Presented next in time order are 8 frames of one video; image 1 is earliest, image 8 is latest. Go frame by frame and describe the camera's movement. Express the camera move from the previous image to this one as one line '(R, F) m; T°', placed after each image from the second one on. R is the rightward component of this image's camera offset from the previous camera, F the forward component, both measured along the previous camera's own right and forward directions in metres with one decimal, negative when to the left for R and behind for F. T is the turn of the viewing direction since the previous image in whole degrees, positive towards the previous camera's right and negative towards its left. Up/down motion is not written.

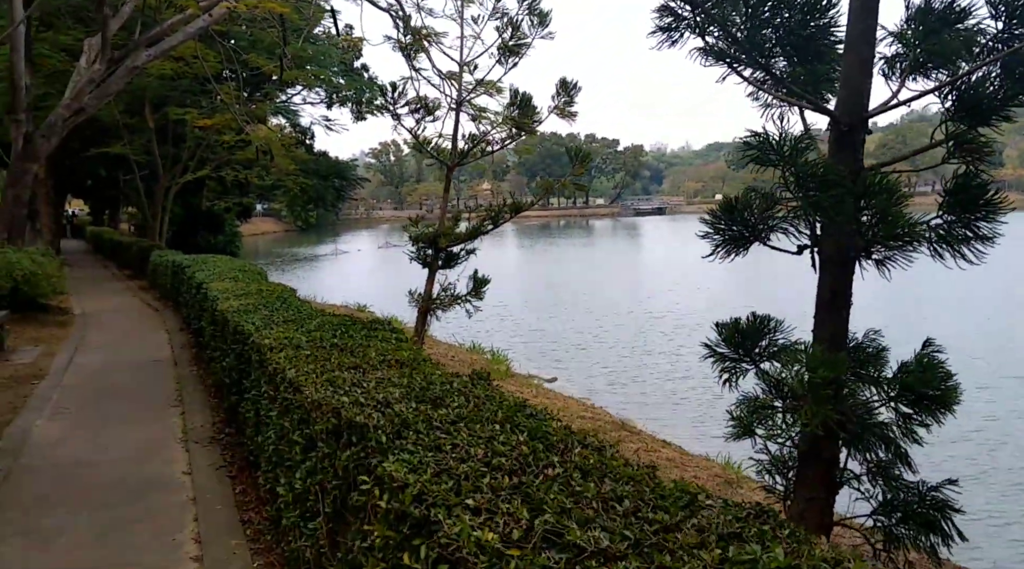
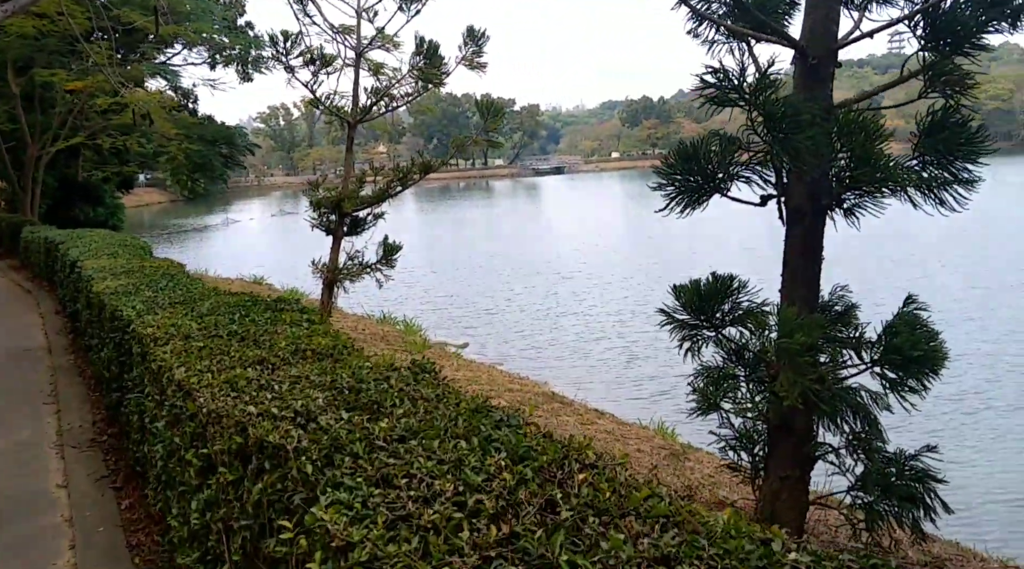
(-0.1, +0.4) m; +6°
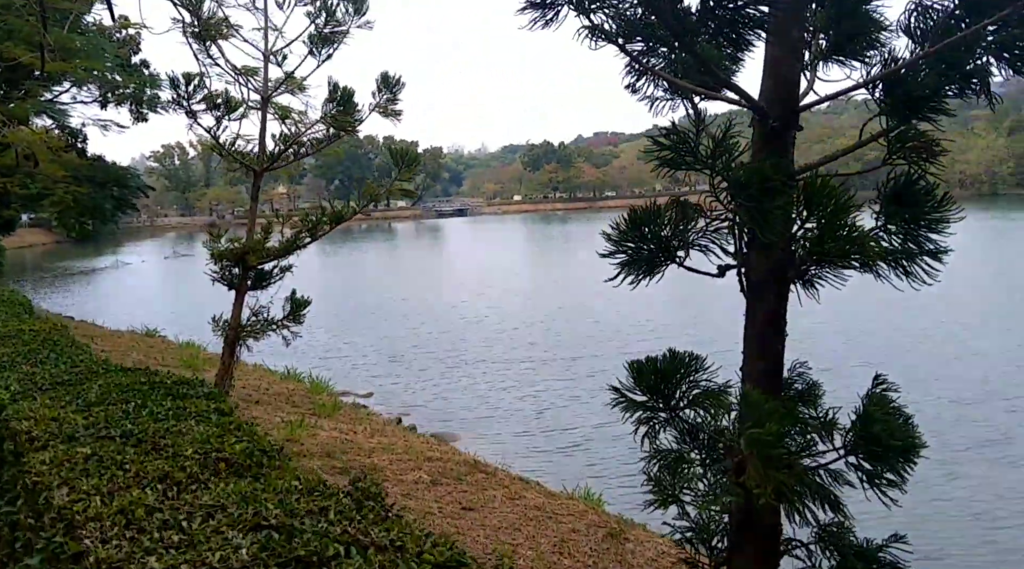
(-0.1, +0.3) m; +6°
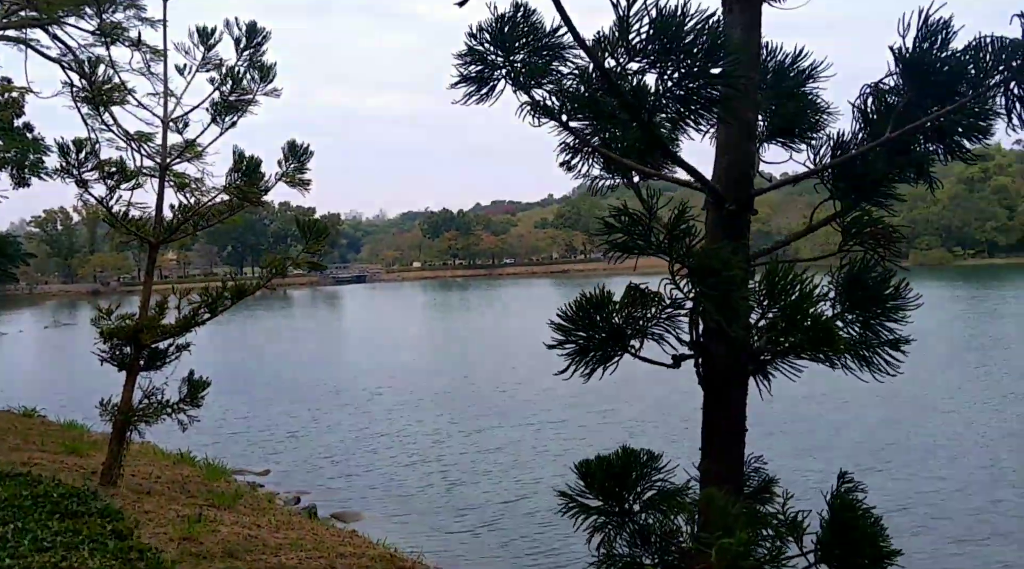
(-0.1, +0.2) m; +7°
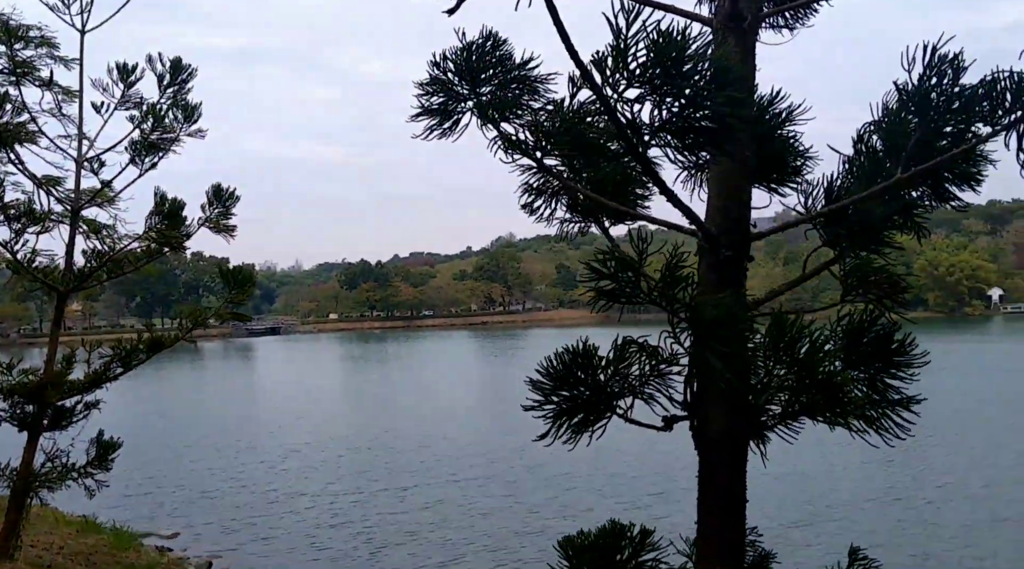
(-0.1, +0.2) m; +5°
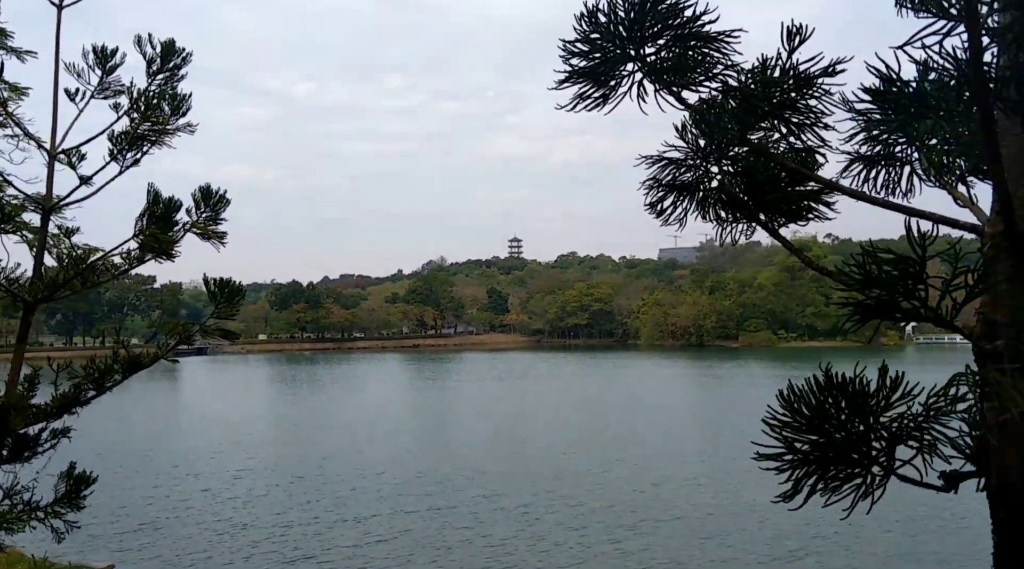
(-0.6, +0.6) m; +4°
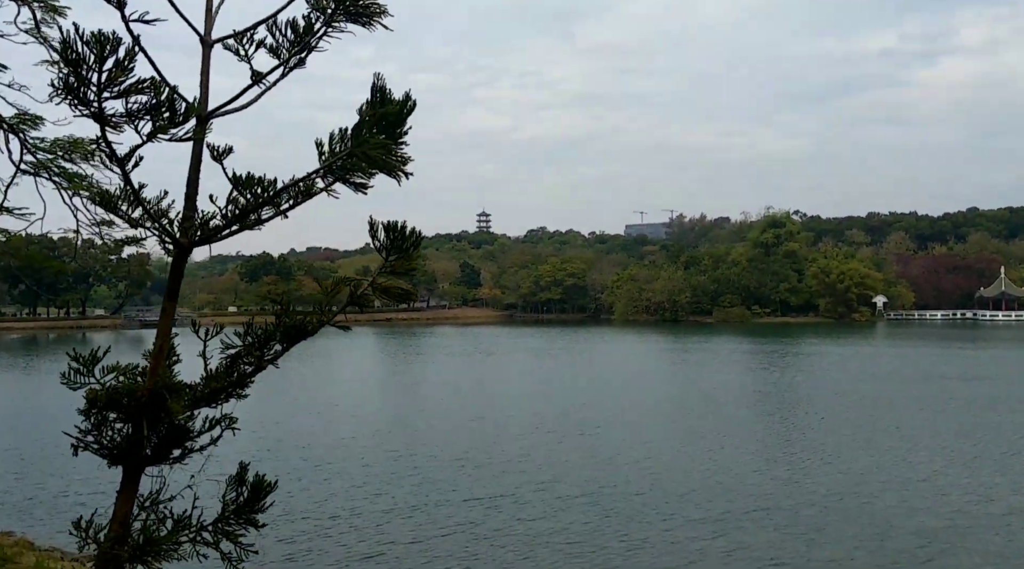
(-1.5, +1.3) m; +2°
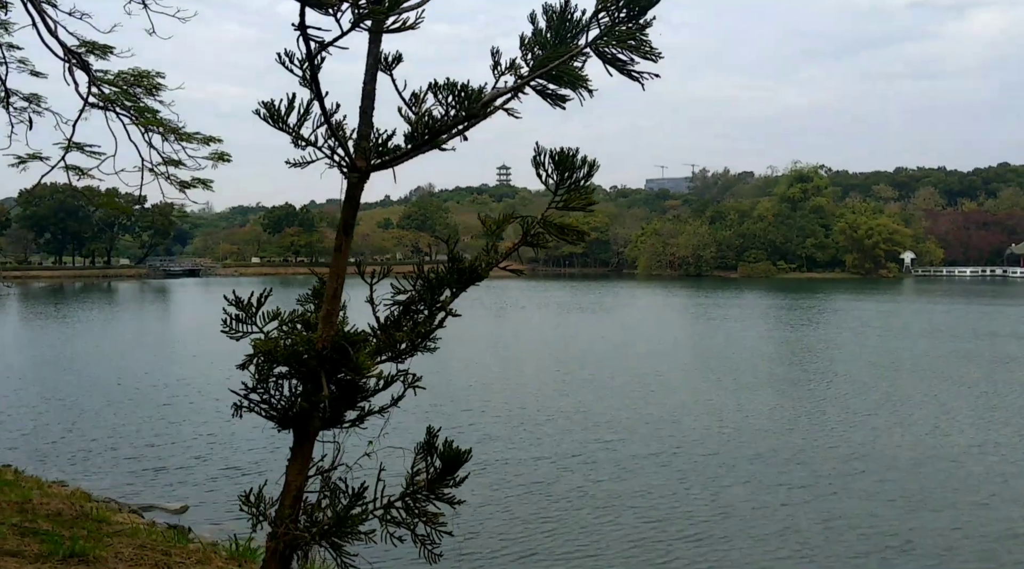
(-0.7, +0.6) m; -1°
